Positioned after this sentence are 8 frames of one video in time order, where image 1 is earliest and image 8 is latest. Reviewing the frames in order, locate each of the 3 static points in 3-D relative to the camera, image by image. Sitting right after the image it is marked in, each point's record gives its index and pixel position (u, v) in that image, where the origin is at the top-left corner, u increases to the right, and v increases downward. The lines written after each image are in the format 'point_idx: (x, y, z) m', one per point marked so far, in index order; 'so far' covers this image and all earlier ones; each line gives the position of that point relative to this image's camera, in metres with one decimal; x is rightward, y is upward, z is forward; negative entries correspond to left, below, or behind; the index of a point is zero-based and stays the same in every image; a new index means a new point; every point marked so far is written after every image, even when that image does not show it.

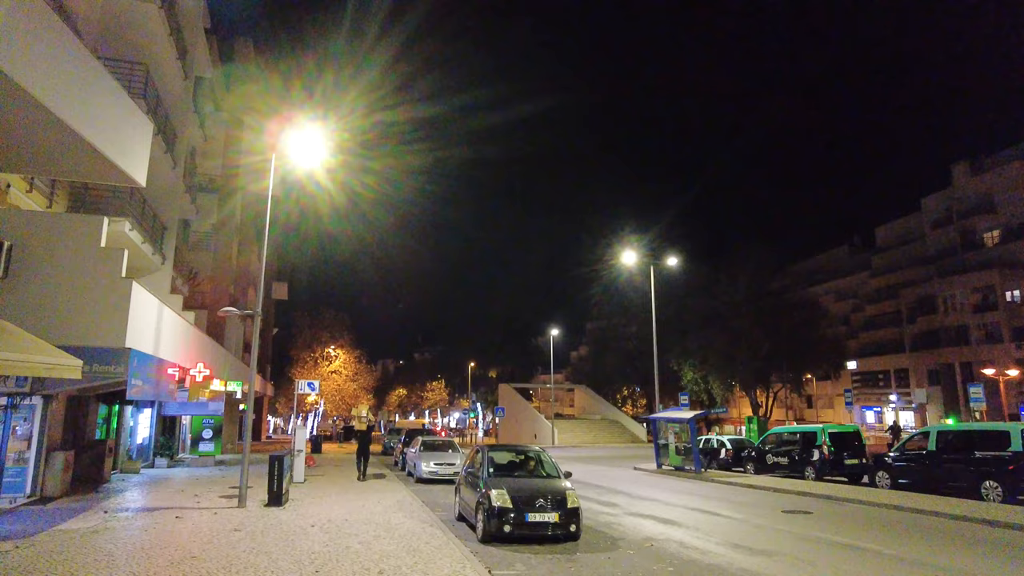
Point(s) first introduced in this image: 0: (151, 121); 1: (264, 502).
0: (-9.9, +4.6, +17.5) m
1: (-5.7, -4.9, +14.4) m
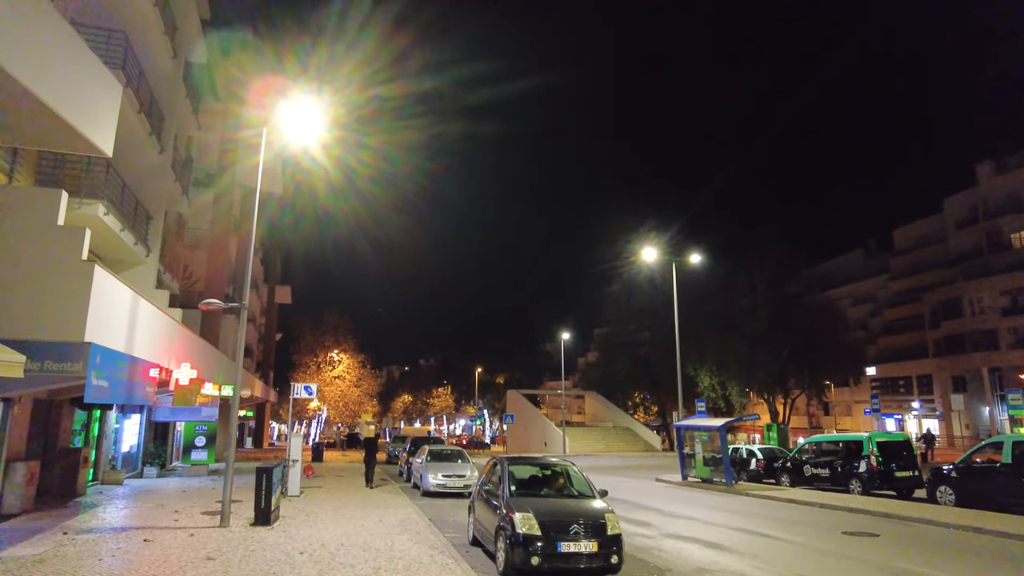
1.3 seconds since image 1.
0: (-9.5, +4.8, +15.9) m
1: (-5.3, -4.7, +12.7) m
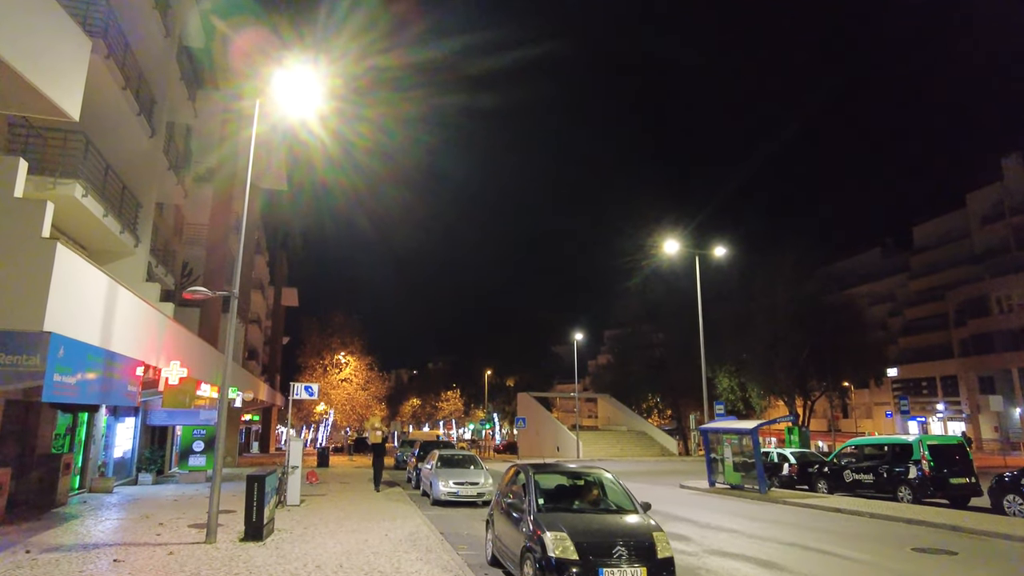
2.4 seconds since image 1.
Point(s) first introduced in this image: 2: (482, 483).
0: (-9.1, +5.0, +14.7) m
1: (-4.9, -4.4, +11.3) m
2: (-0.8, -5.4, +17.5) m
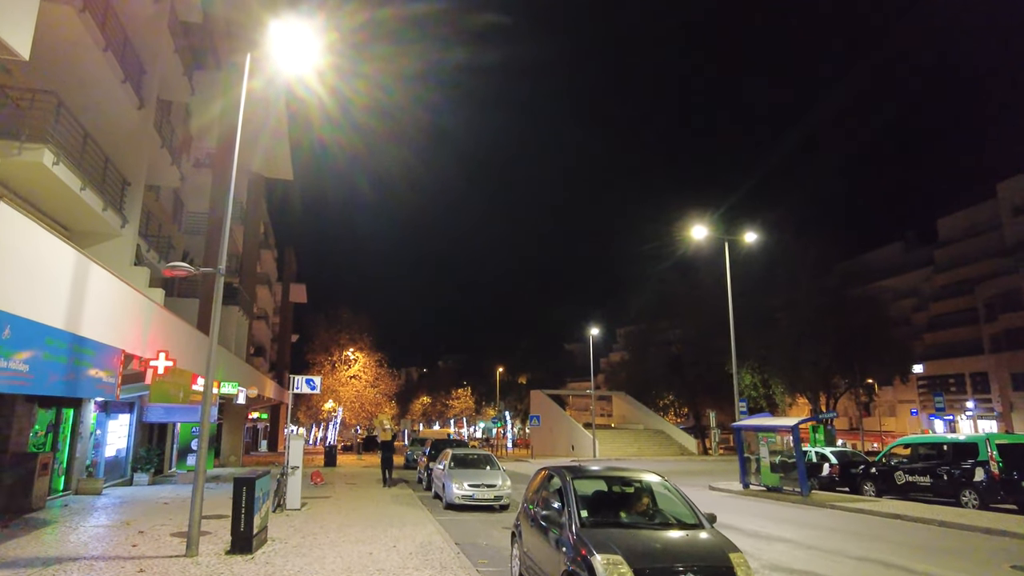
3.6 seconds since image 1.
0: (-8.7, +5.4, +13.3) m
1: (-4.4, -4.0, +9.8) m
2: (-0.3, -5.0, +16.0) m
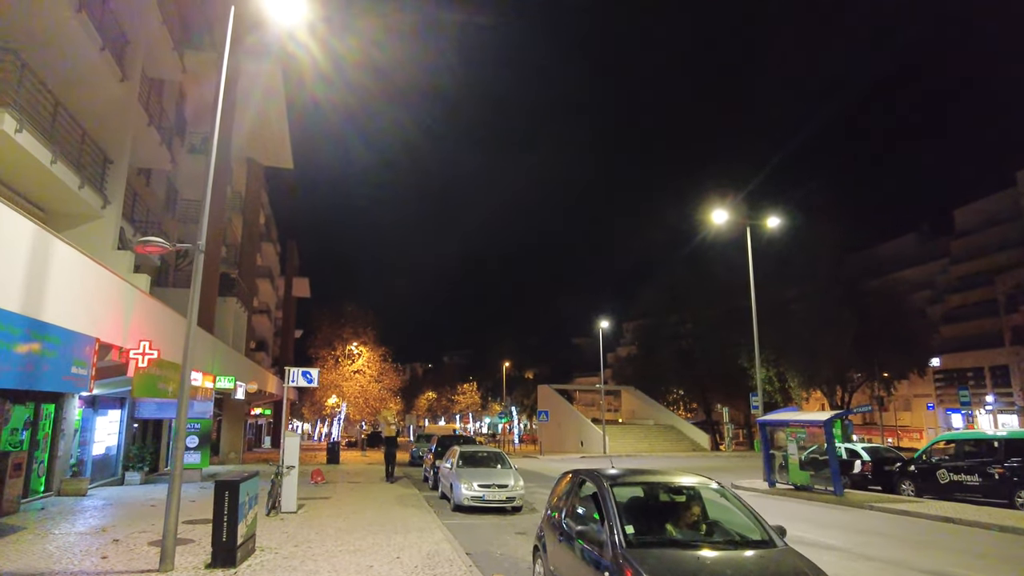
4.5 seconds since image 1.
0: (-8.4, +5.7, +12.1) m
1: (-4.2, -3.7, +8.7) m
2: (0.0, -4.6, +14.8) m
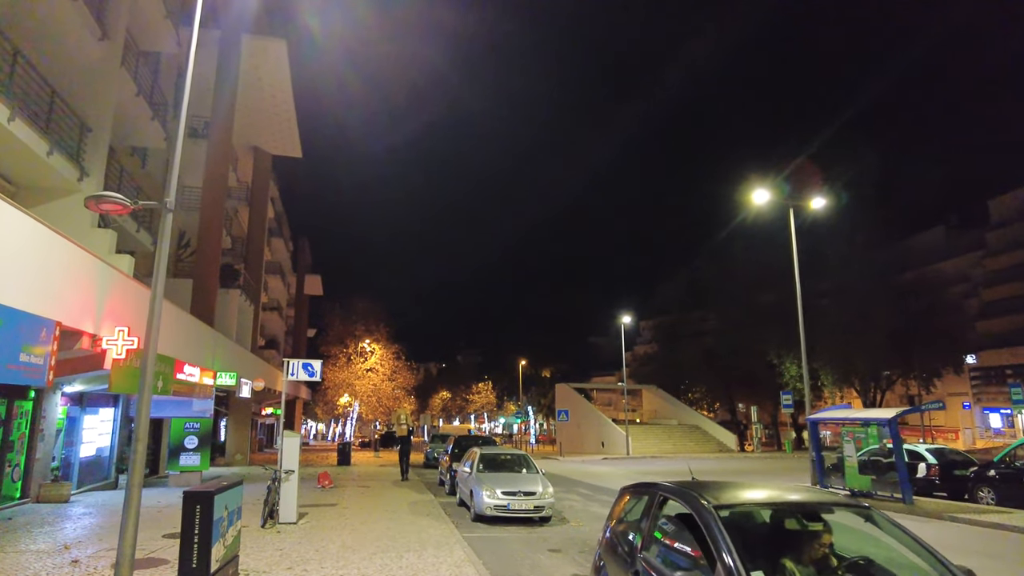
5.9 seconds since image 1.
0: (-8.0, +6.1, +10.5) m
1: (-3.7, -3.3, +7.0) m
2: (+0.6, -4.2, +13.1) m
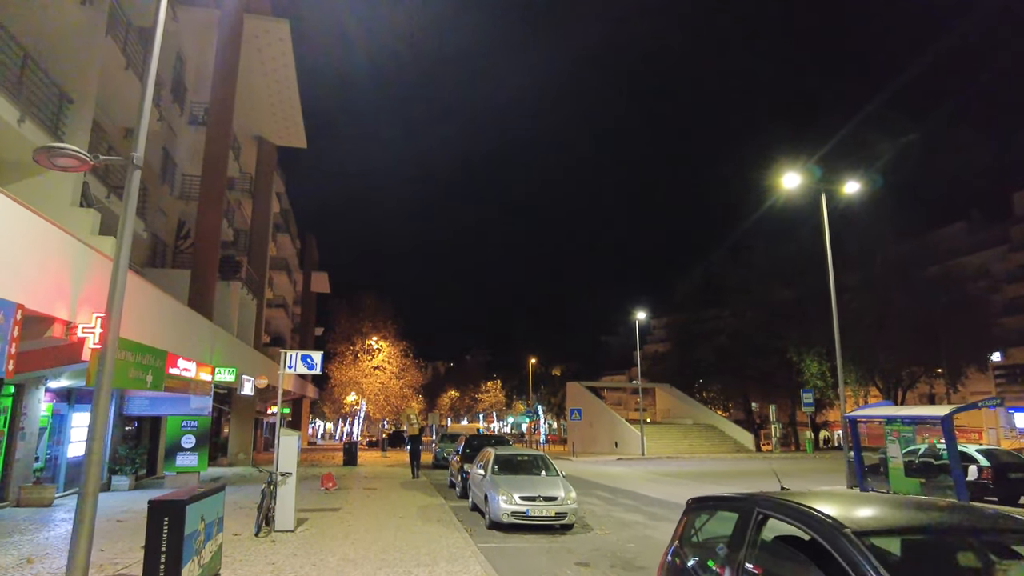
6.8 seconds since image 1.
0: (-7.6, +6.4, +9.4) m
1: (-3.4, -3.1, +5.9) m
2: (+0.9, -3.9, +11.9) m
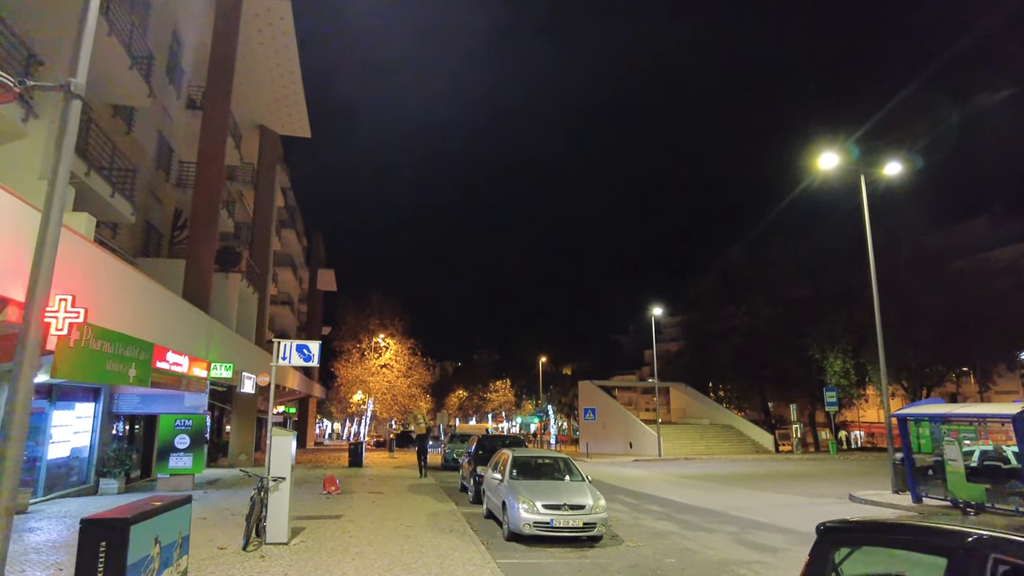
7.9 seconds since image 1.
0: (-7.3, +6.7, +8.1) m
1: (-3.2, -2.7, +4.6) m
2: (+1.3, -3.6, +10.5) m
